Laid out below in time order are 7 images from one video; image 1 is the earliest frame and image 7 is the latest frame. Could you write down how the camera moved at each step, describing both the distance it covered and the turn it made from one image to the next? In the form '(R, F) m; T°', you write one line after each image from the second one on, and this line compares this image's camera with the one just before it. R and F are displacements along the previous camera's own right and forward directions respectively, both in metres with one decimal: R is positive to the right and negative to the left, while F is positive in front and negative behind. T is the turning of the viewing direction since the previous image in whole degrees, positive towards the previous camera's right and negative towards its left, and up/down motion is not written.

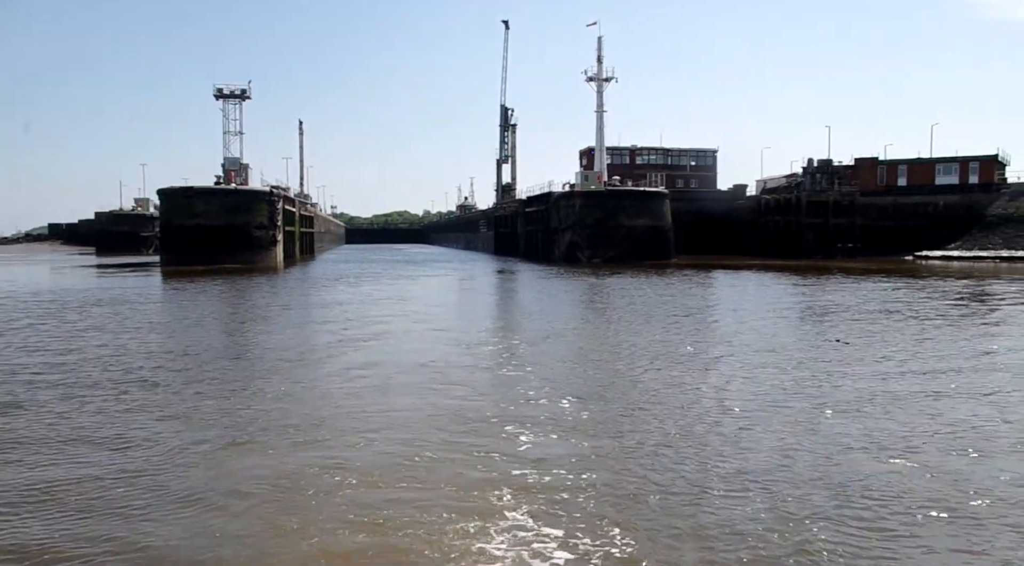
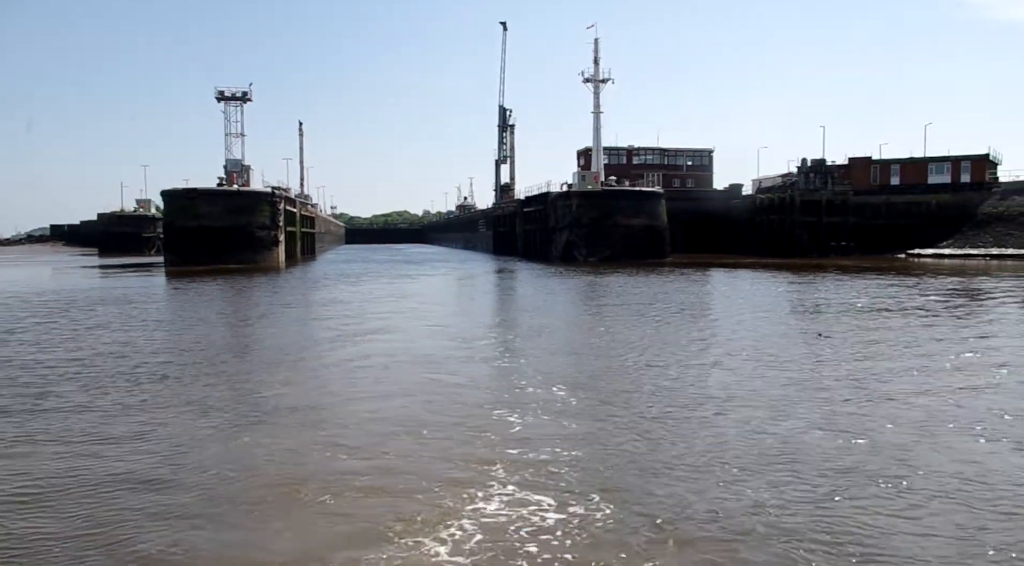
(+0.1, -0.5) m; 0°
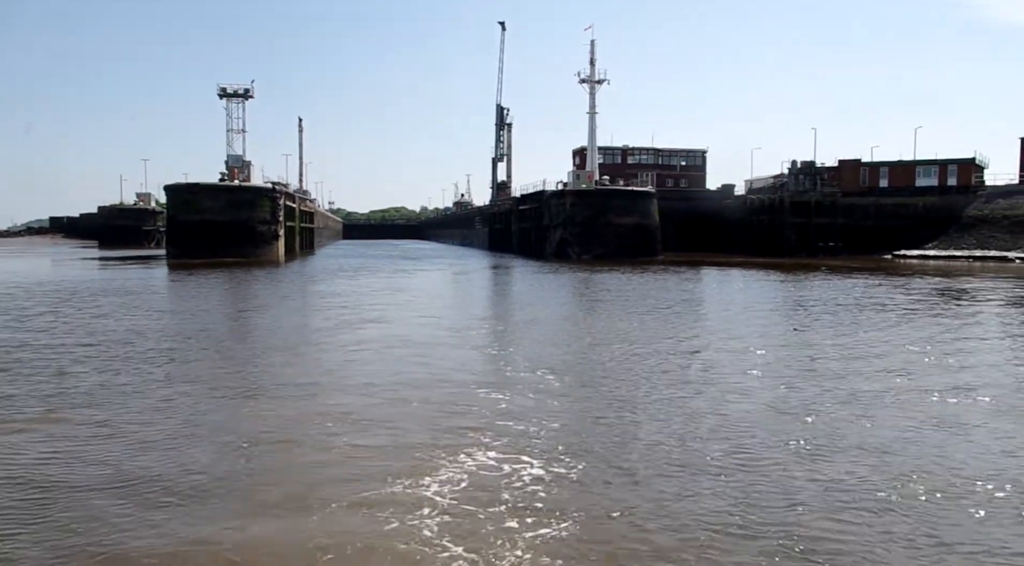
(+0.1, -0.7) m; 0°
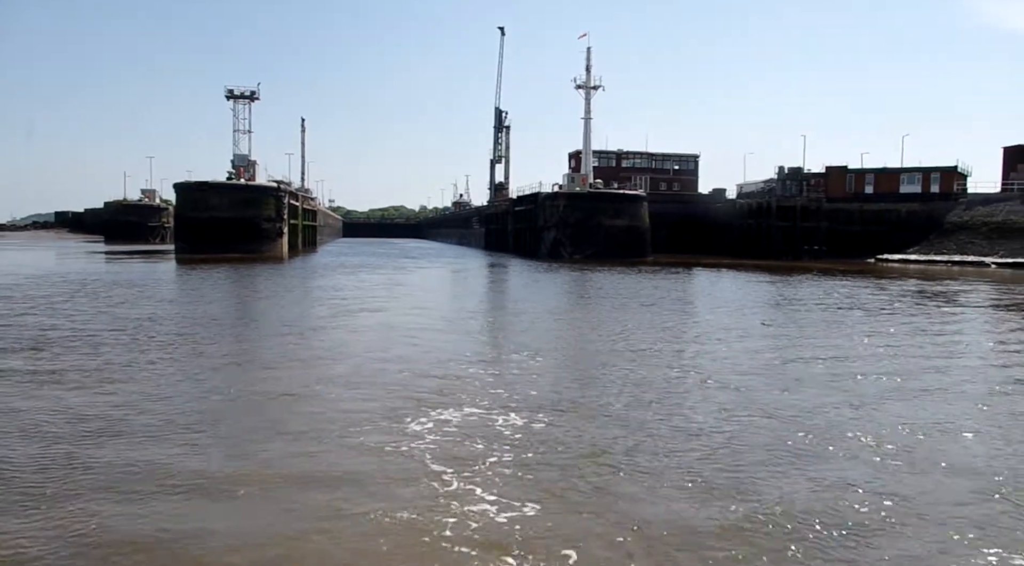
(+0.2, -1.2) m; 0°
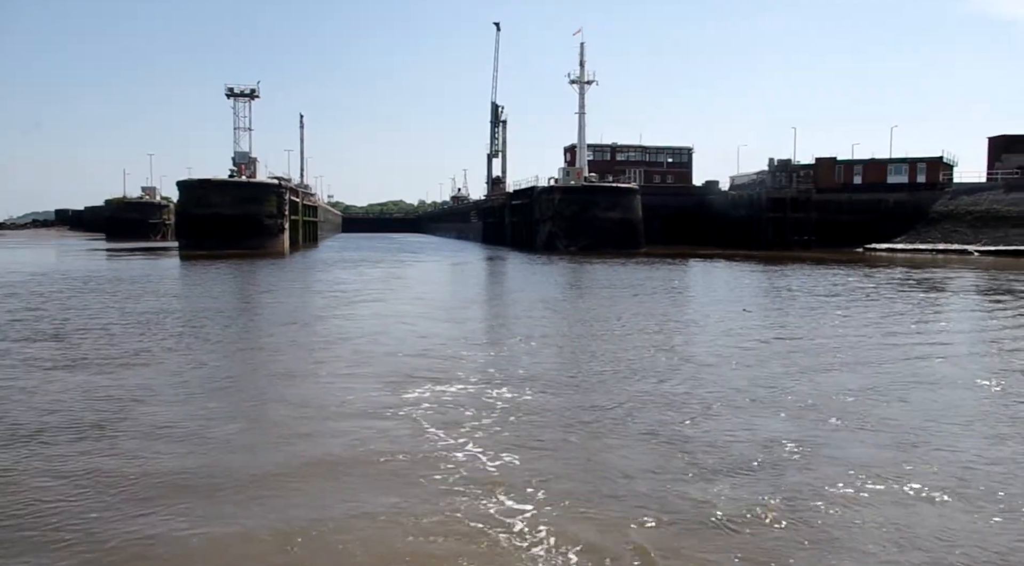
(+0.1, -0.8) m; 0°
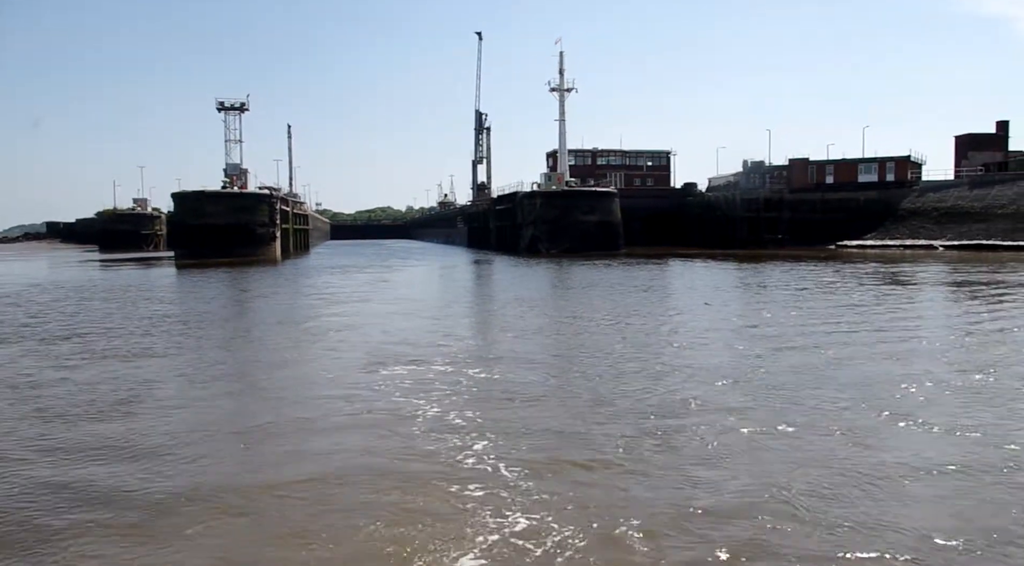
(+0.2, -1.2) m; +1°
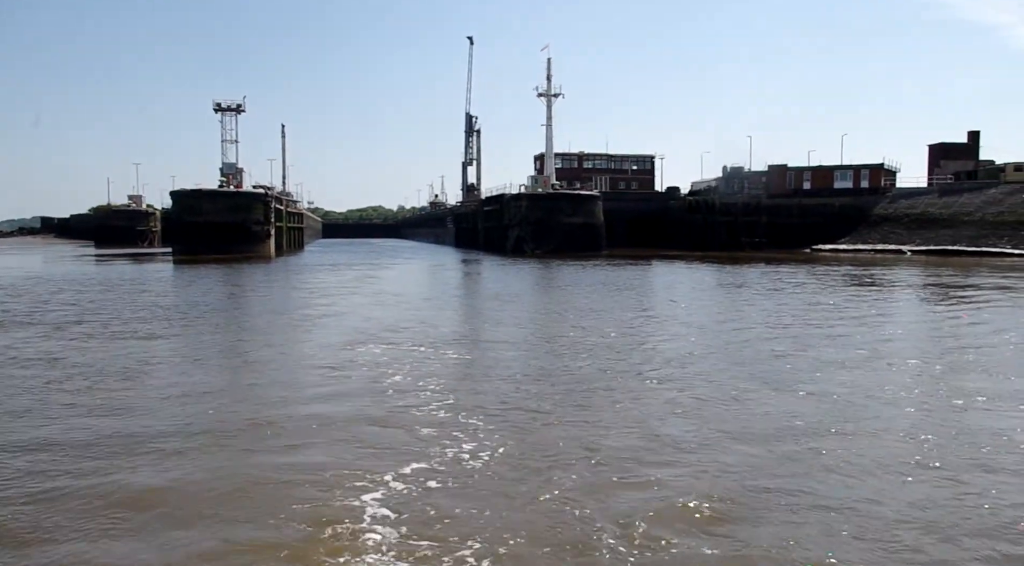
(+0.2, -1.3) m; +1°
